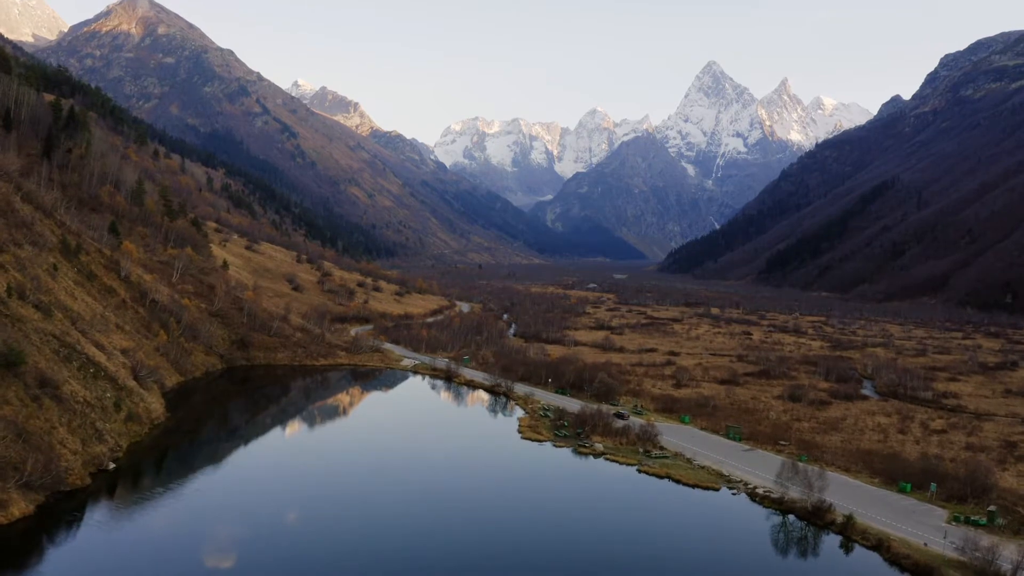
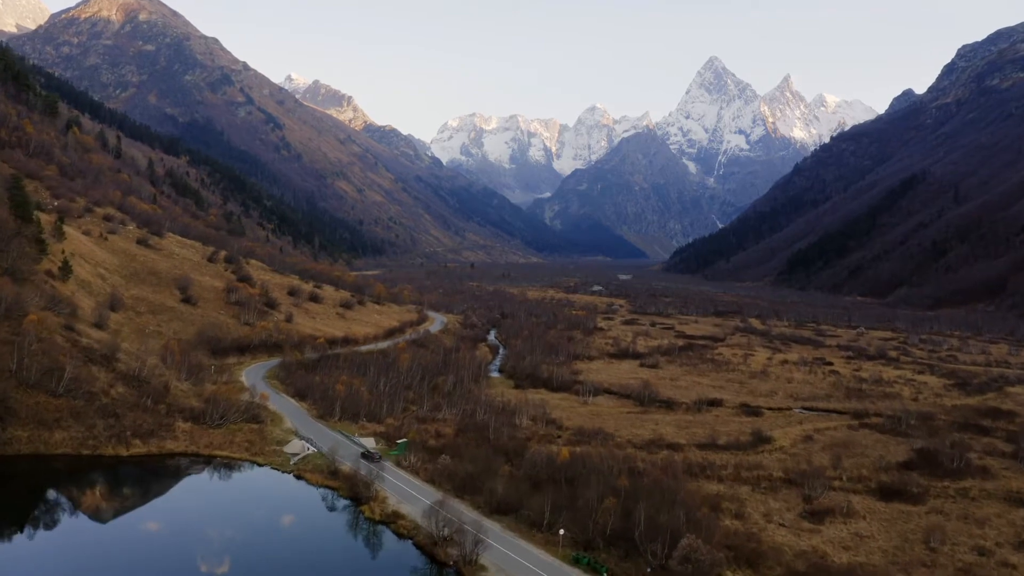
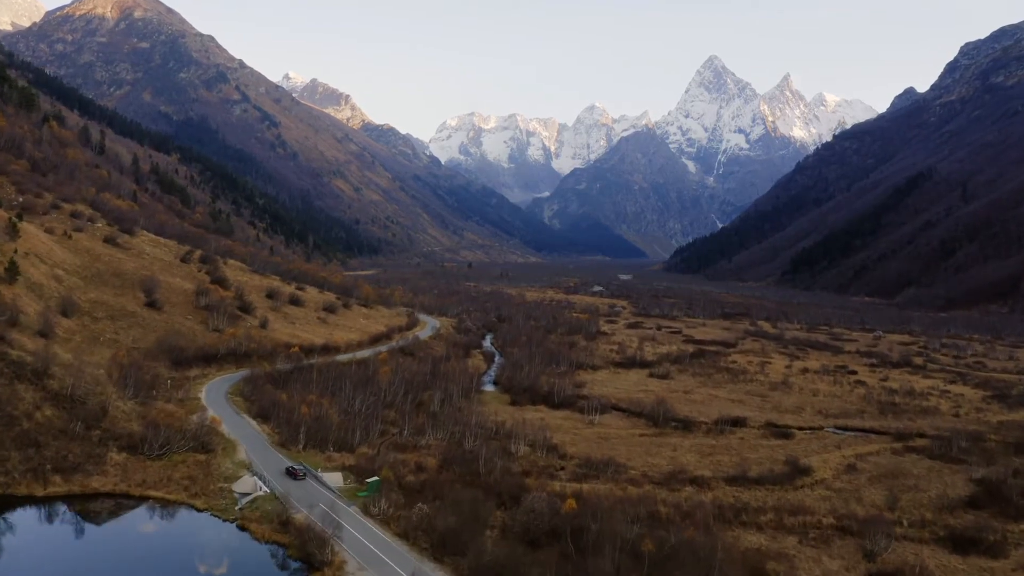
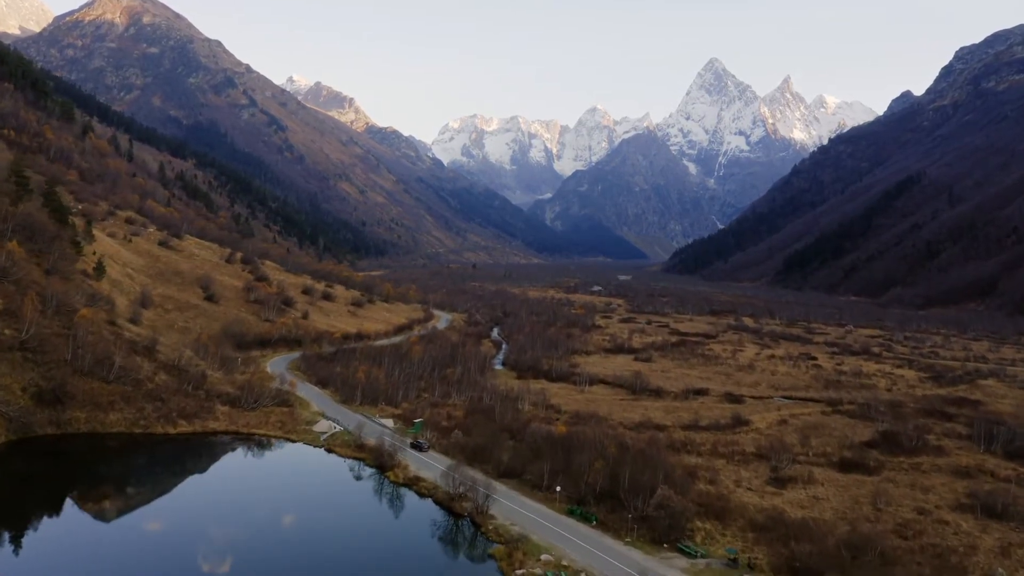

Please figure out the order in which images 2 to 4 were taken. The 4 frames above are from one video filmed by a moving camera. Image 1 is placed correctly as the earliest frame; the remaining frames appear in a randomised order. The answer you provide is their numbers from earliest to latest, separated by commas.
4, 2, 3
